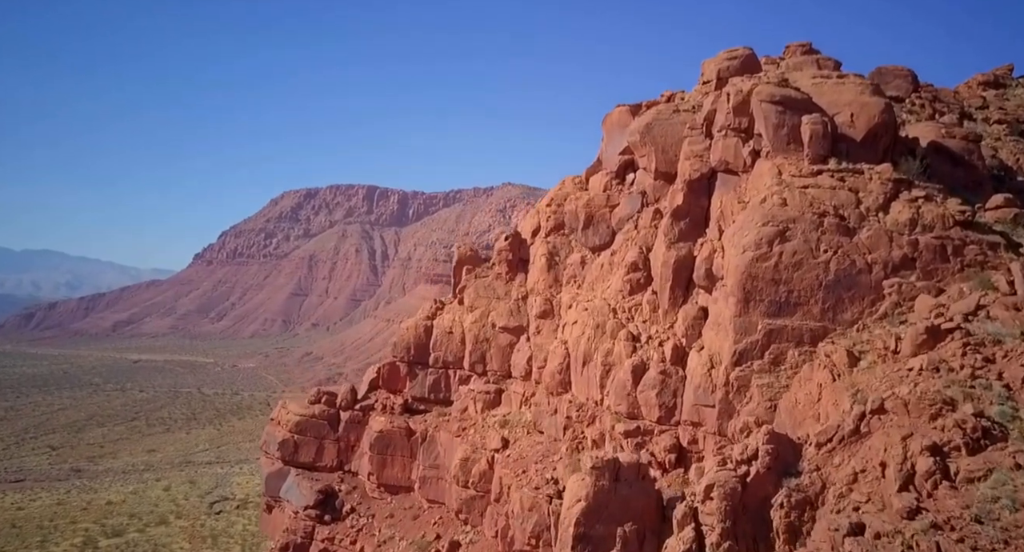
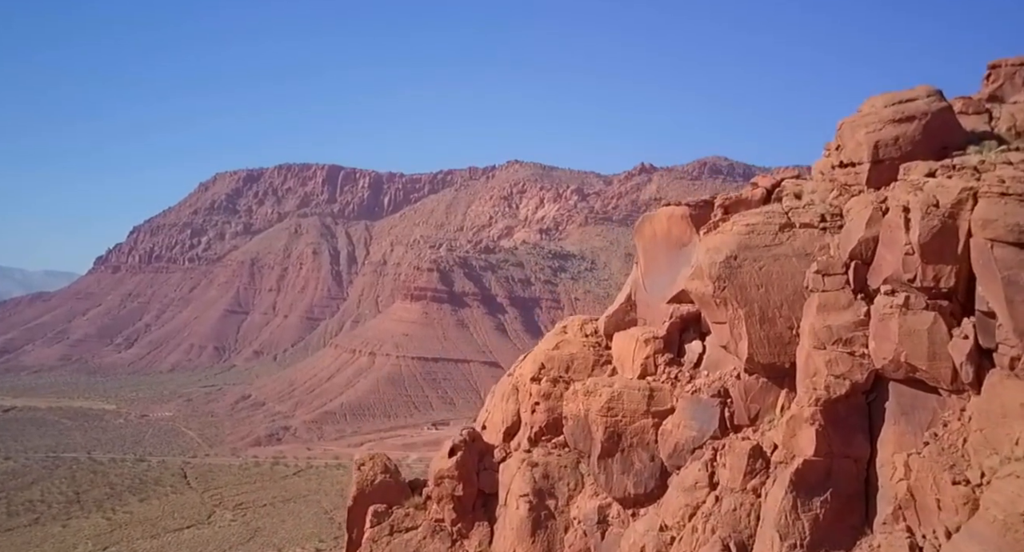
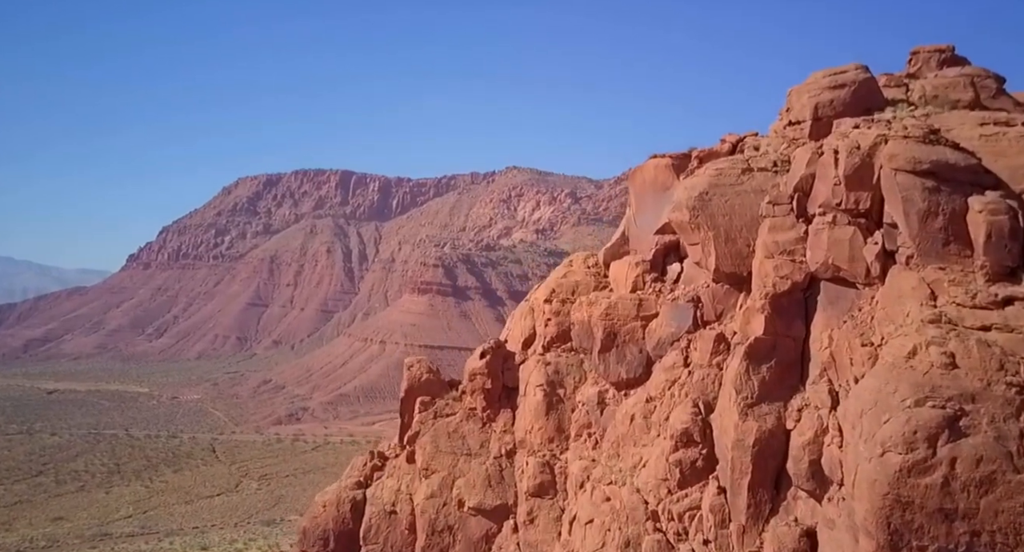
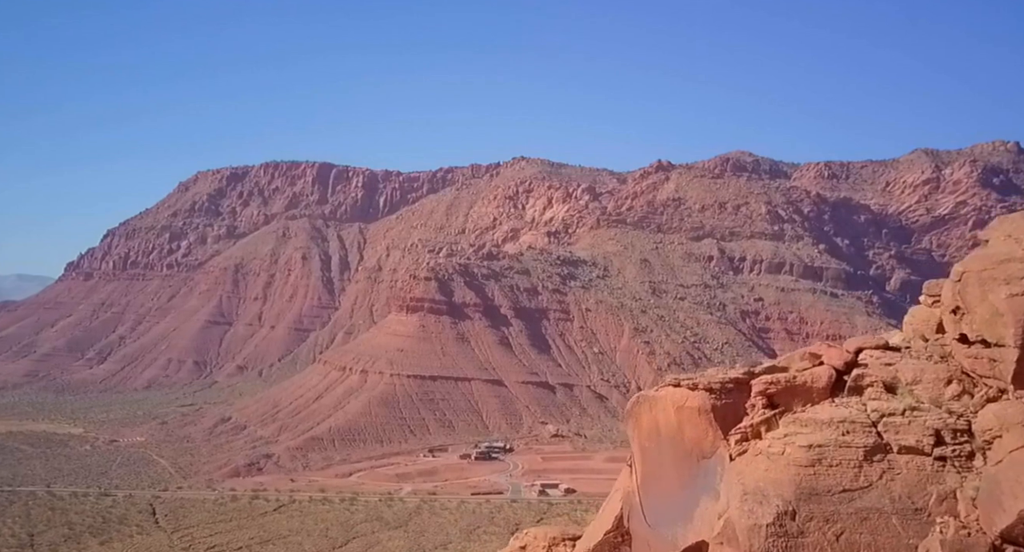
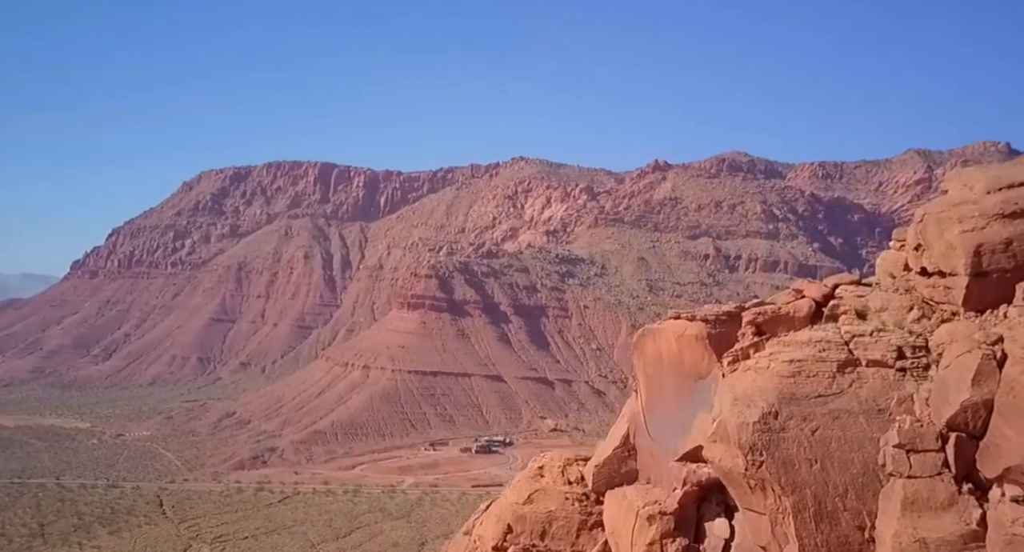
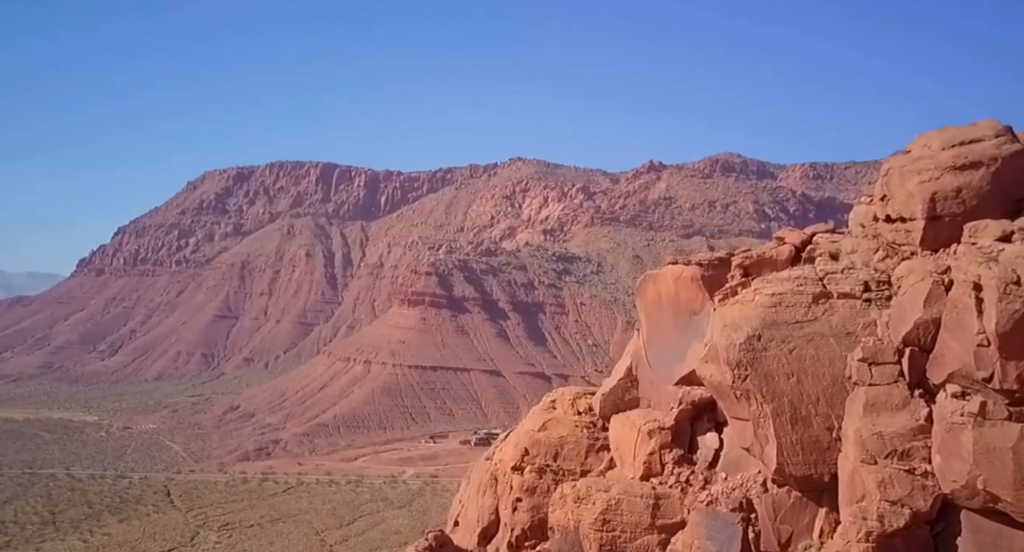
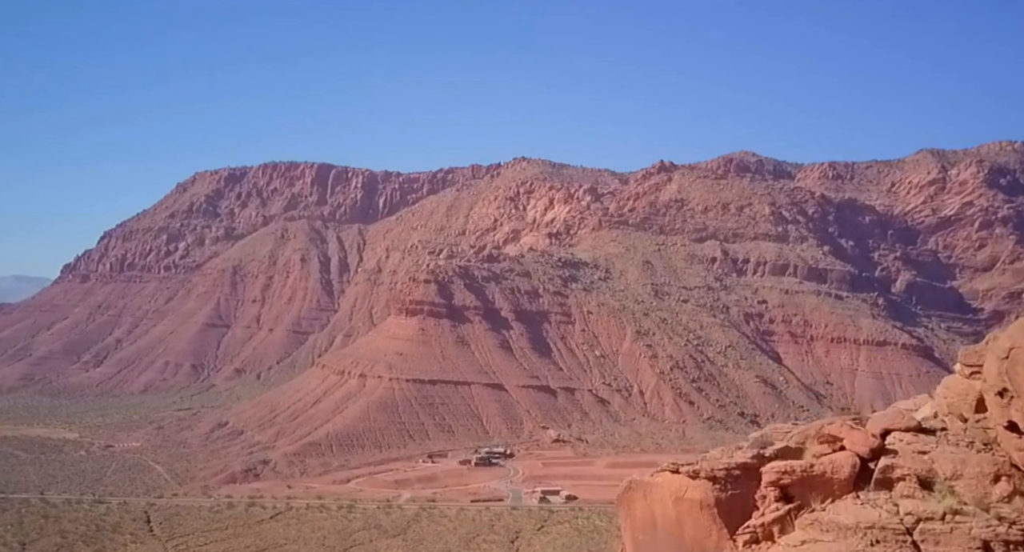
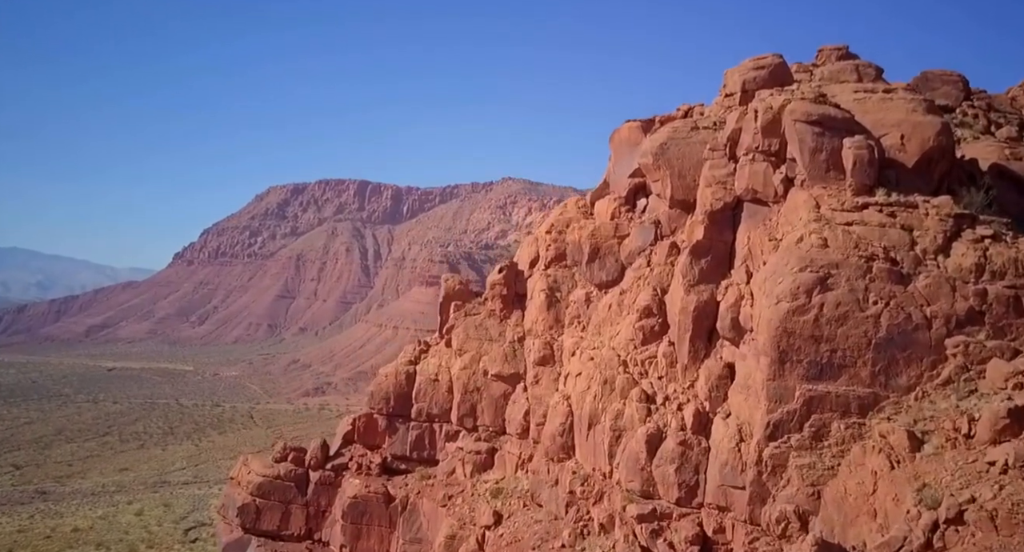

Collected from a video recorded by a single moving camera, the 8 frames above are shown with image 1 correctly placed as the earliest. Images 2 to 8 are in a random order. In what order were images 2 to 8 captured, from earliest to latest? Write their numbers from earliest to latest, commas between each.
8, 3, 2, 6, 5, 4, 7
